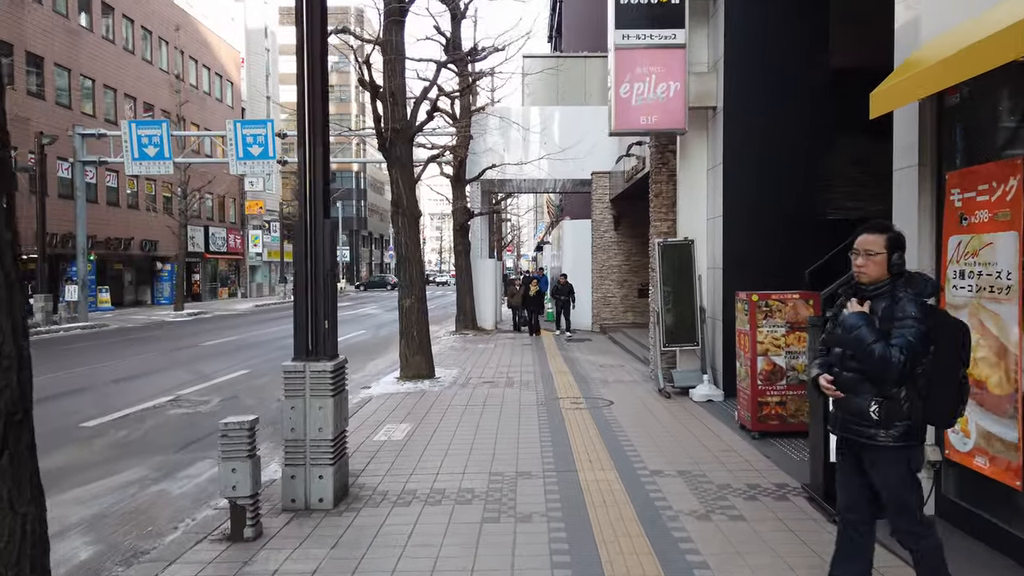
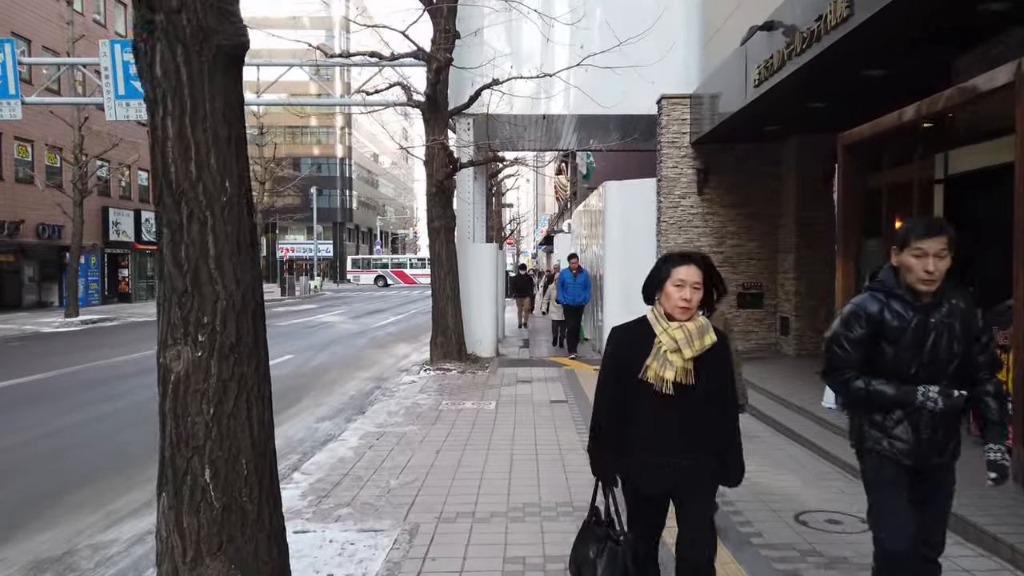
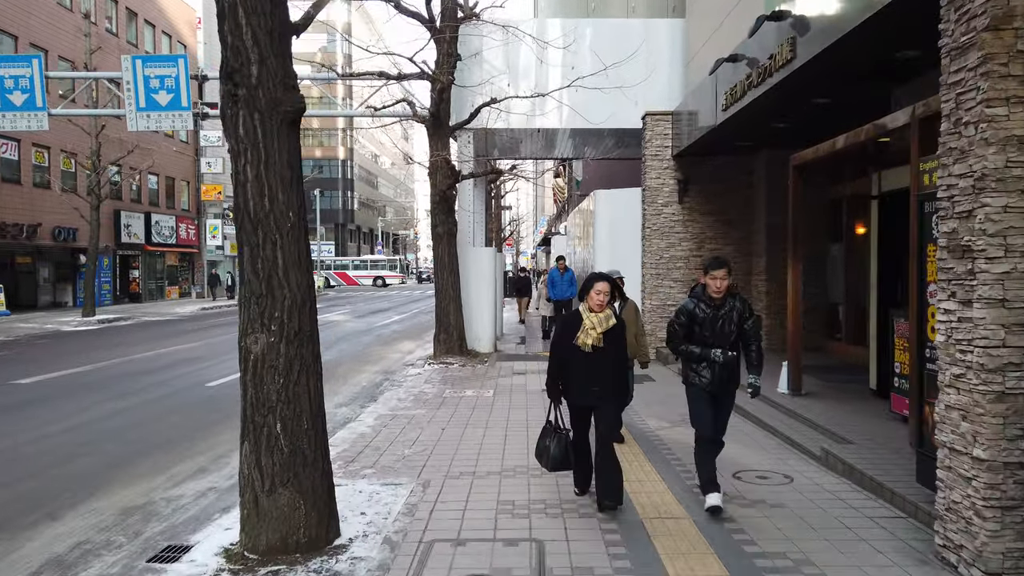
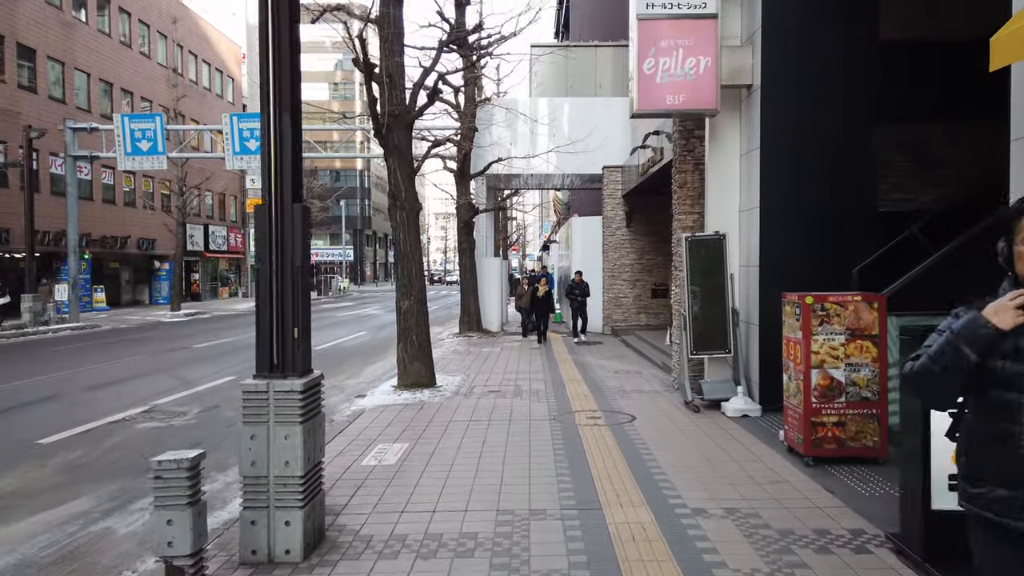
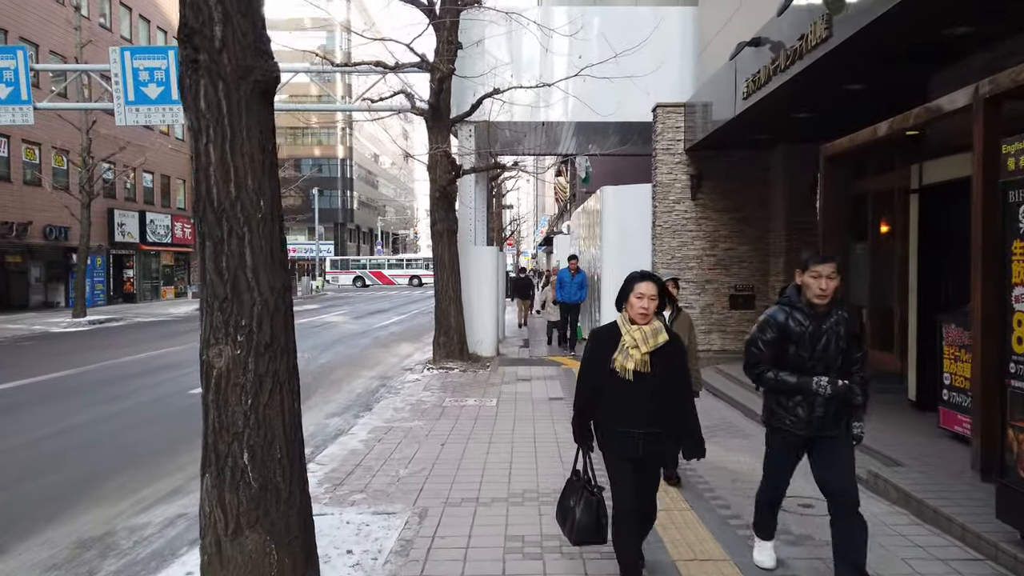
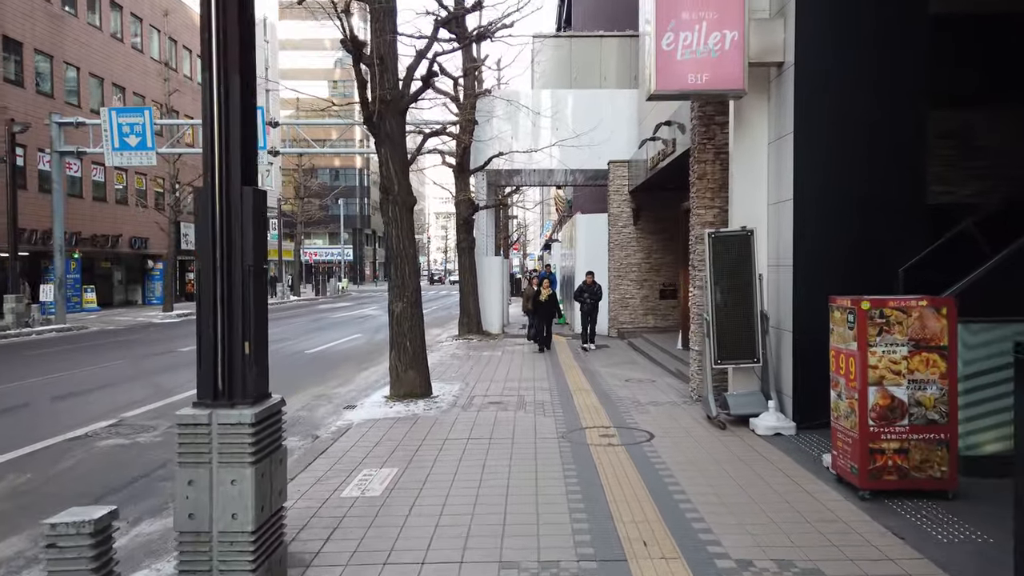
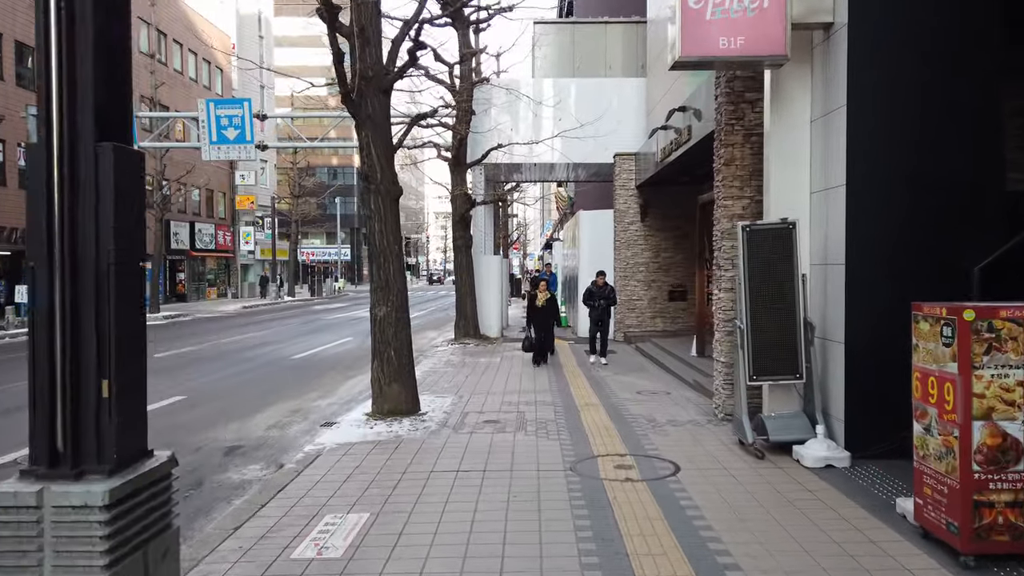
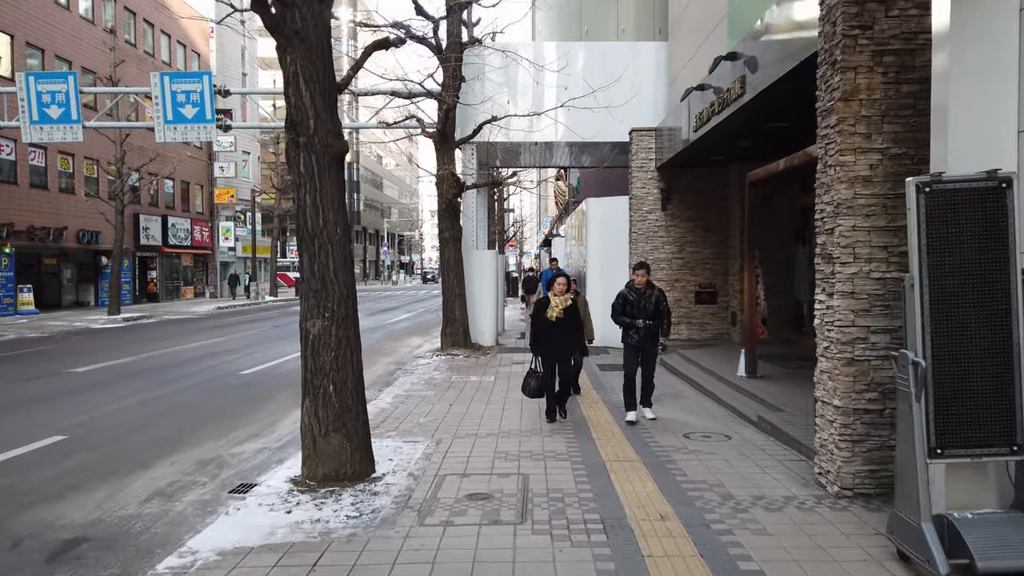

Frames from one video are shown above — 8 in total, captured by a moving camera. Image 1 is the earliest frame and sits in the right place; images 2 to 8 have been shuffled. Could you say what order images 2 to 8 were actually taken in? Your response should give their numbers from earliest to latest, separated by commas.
4, 6, 7, 8, 3, 5, 2
